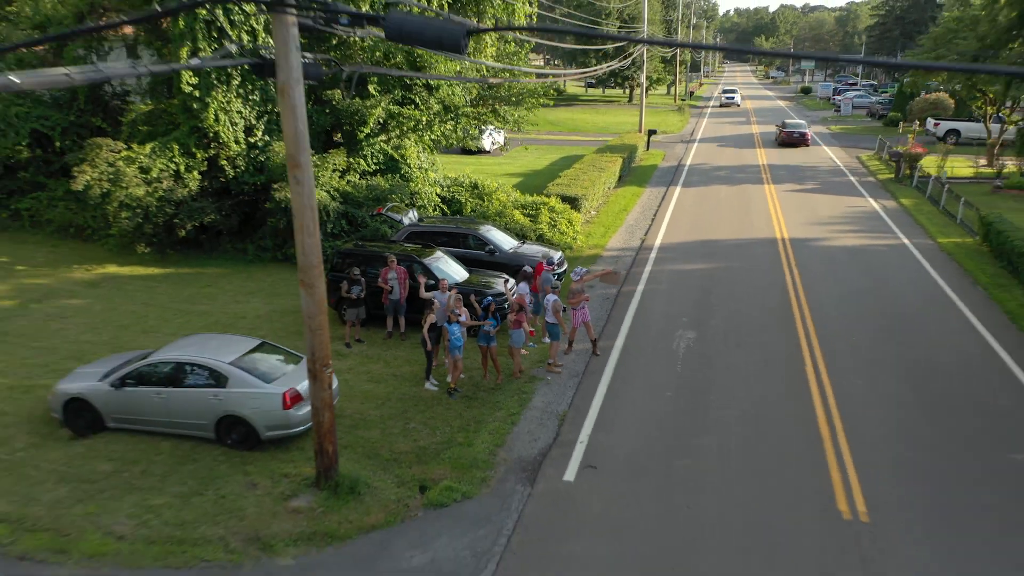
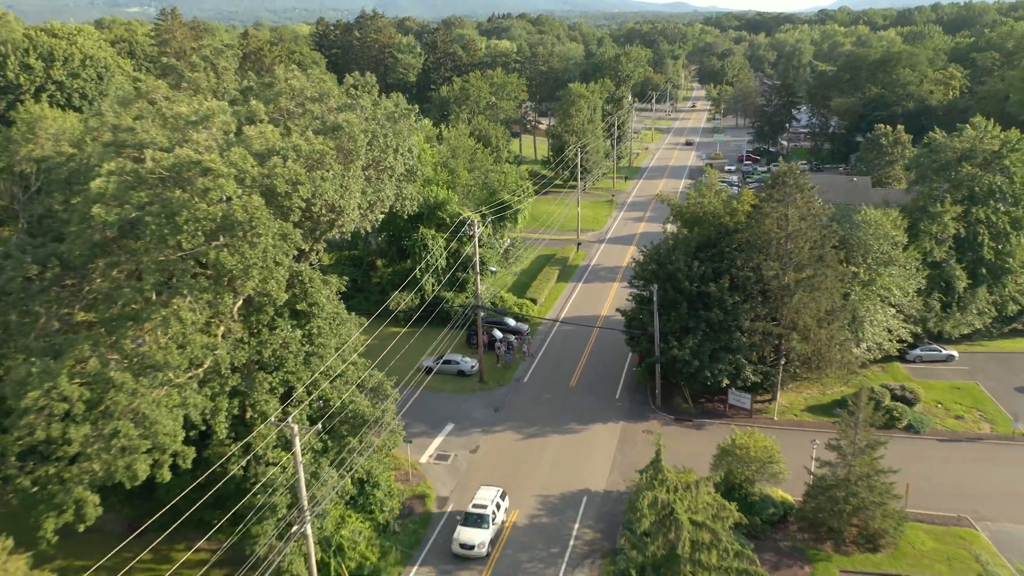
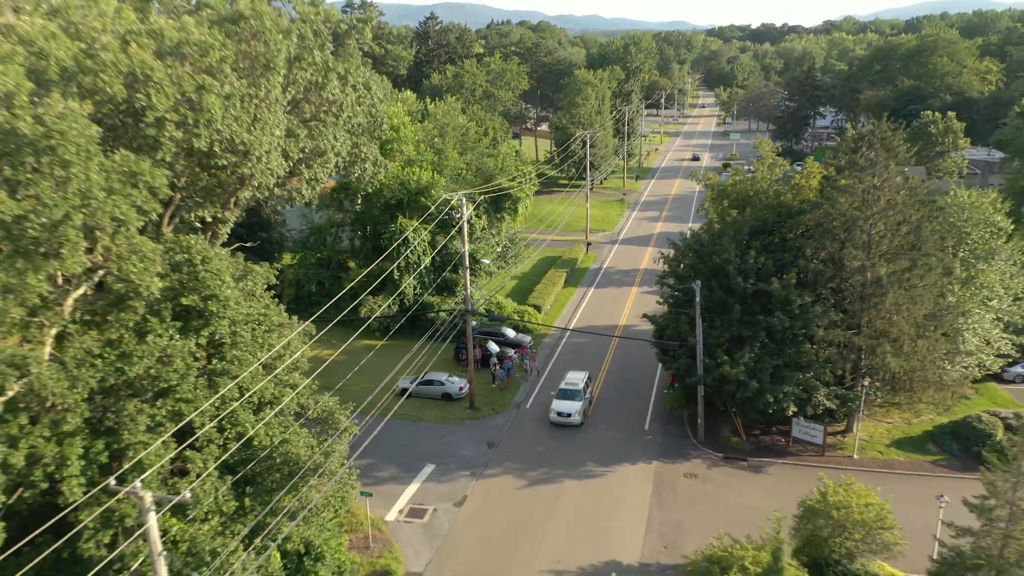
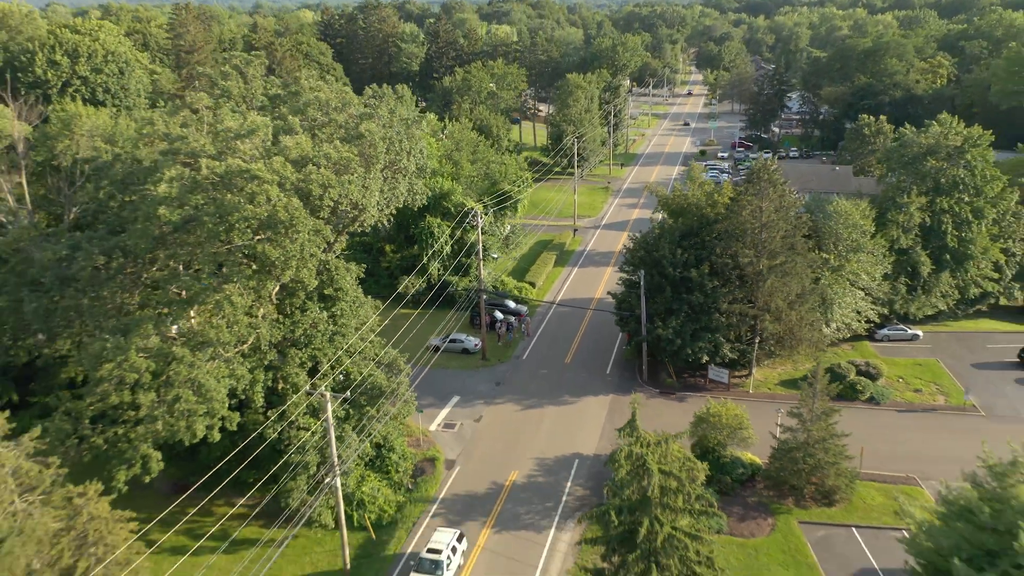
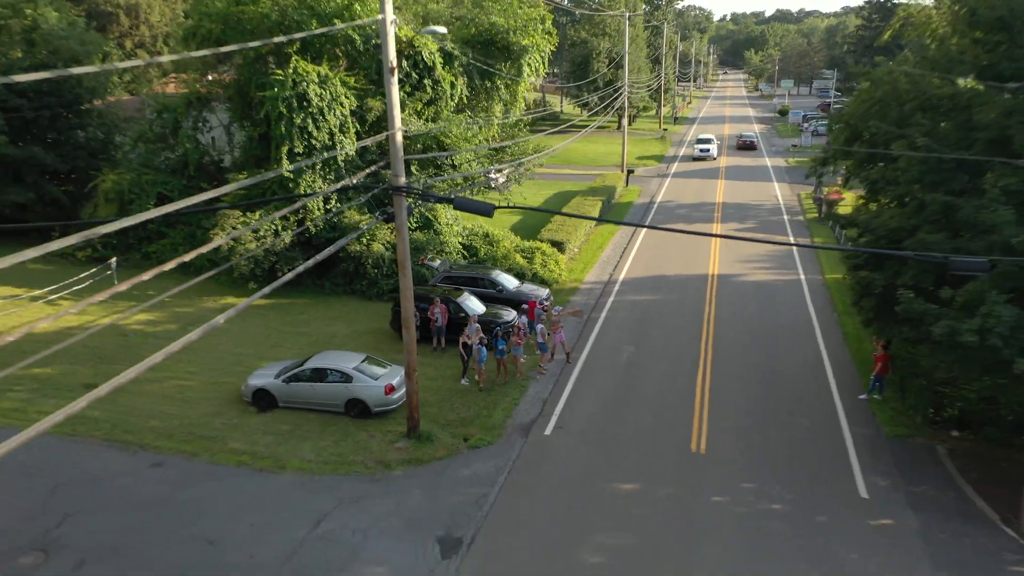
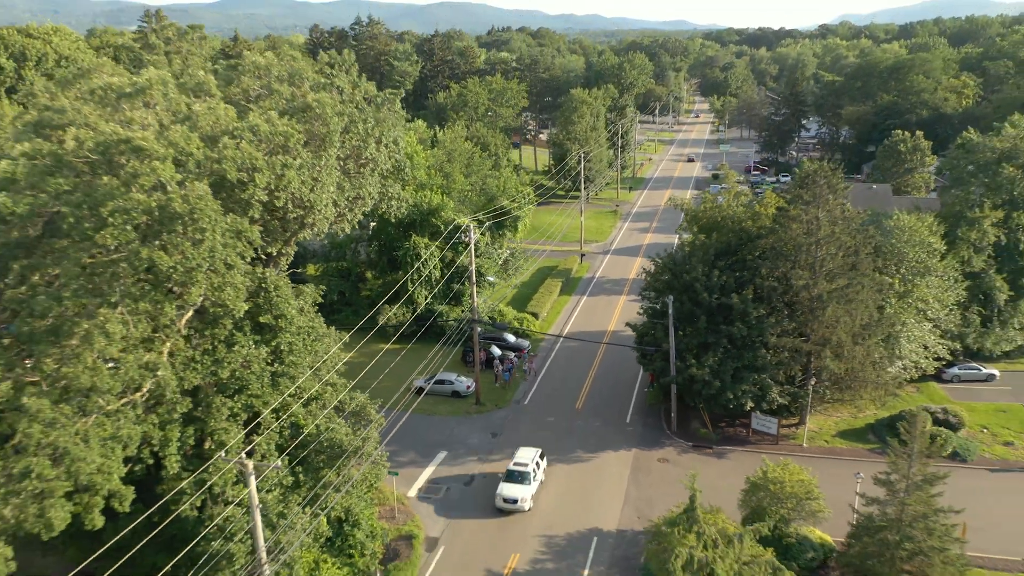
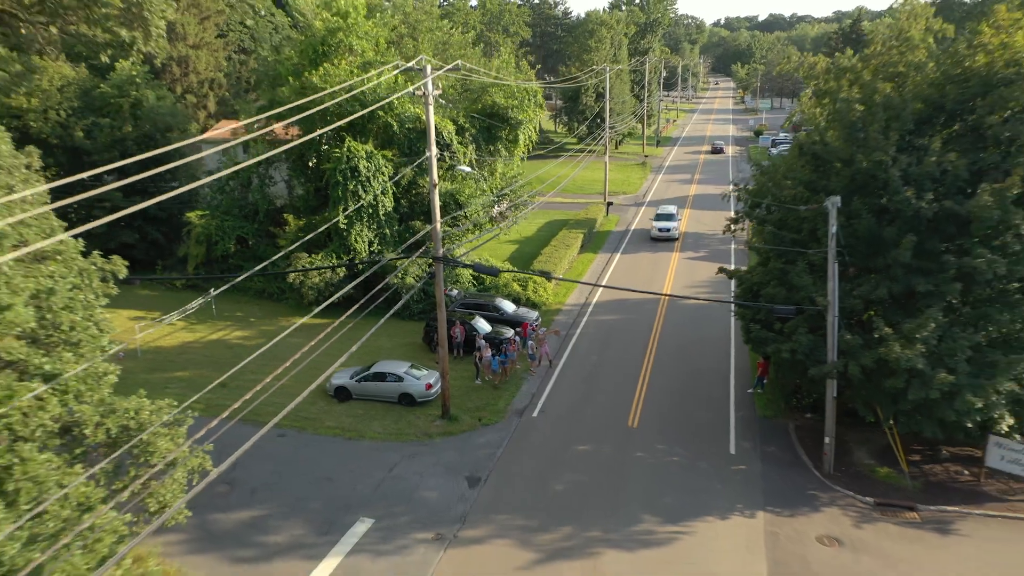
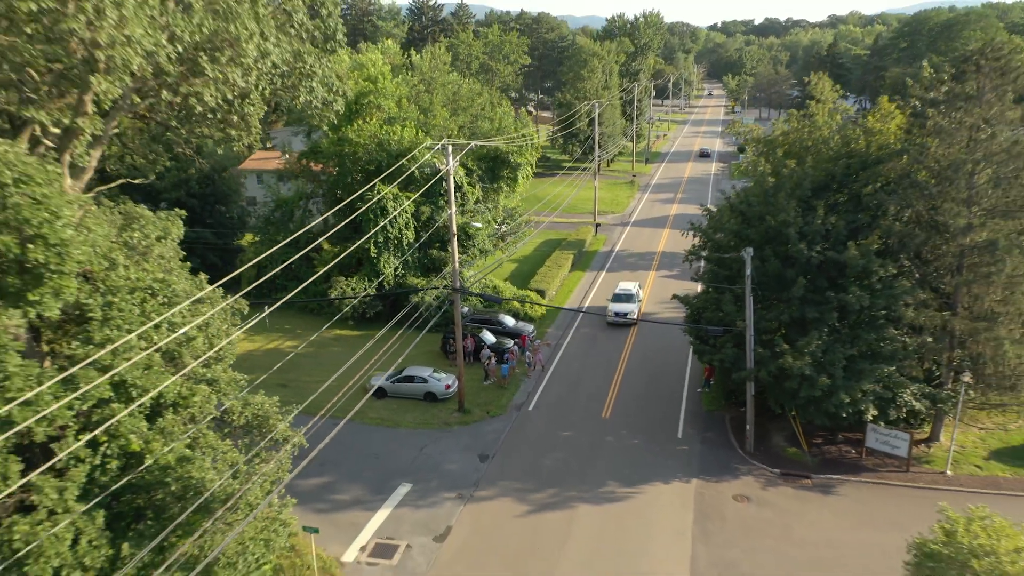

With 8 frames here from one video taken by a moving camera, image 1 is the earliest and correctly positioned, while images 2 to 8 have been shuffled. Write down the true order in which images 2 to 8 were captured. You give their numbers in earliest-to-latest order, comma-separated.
5, 7, 8, 3, 6, 2, 4
